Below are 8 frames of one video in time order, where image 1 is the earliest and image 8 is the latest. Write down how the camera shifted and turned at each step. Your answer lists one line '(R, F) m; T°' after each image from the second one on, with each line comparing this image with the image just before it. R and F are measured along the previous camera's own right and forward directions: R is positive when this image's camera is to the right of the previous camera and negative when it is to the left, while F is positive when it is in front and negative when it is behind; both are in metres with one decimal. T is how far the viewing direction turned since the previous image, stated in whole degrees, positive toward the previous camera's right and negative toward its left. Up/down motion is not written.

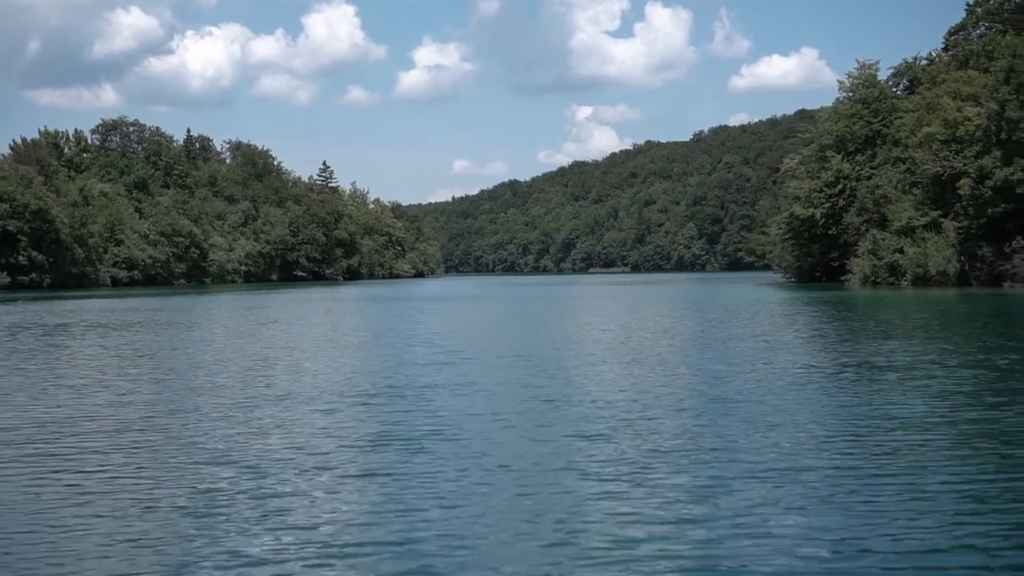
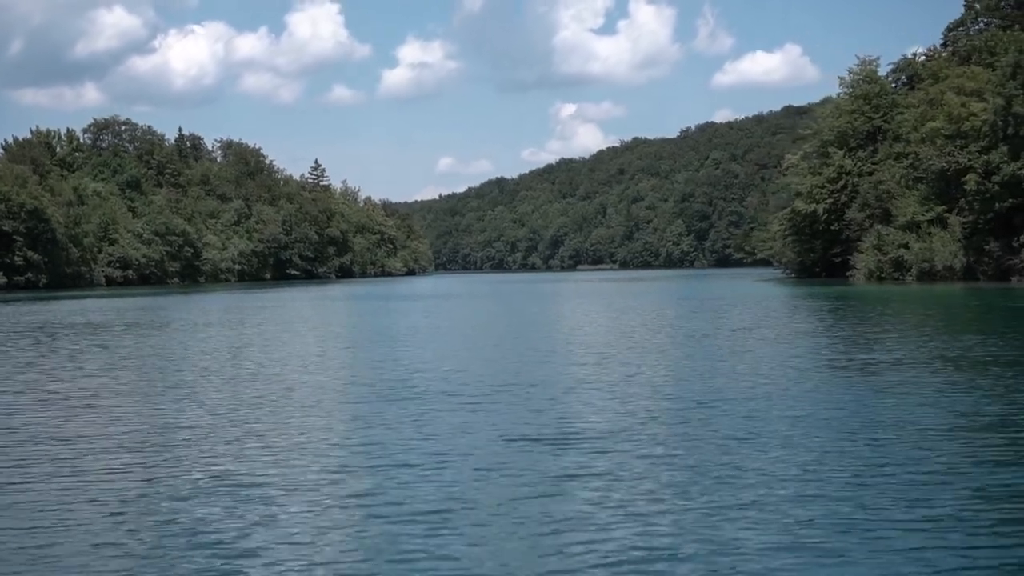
(-1.2, 0.0) m; +1°
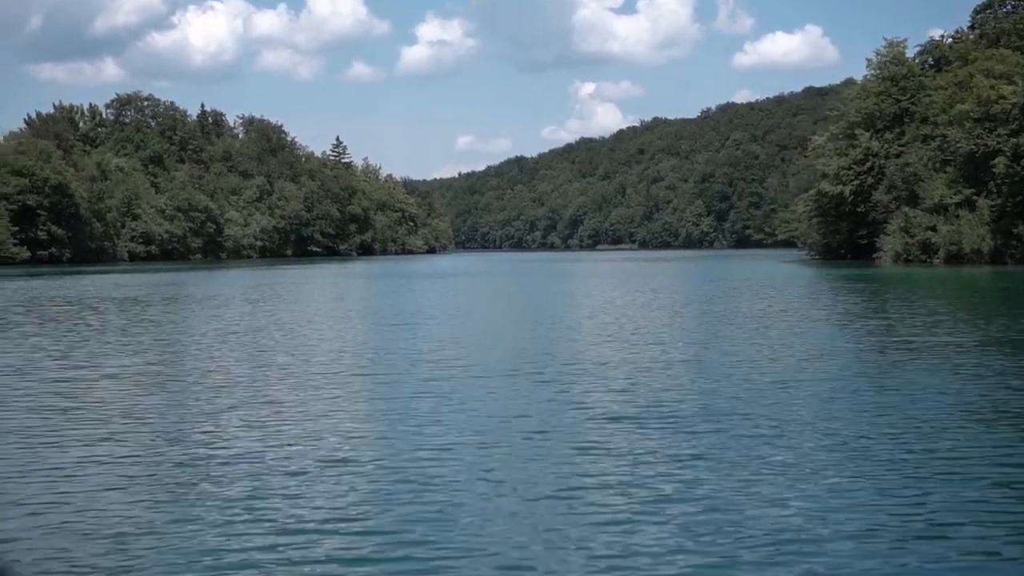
(-0.4, -0.1) m; -1°
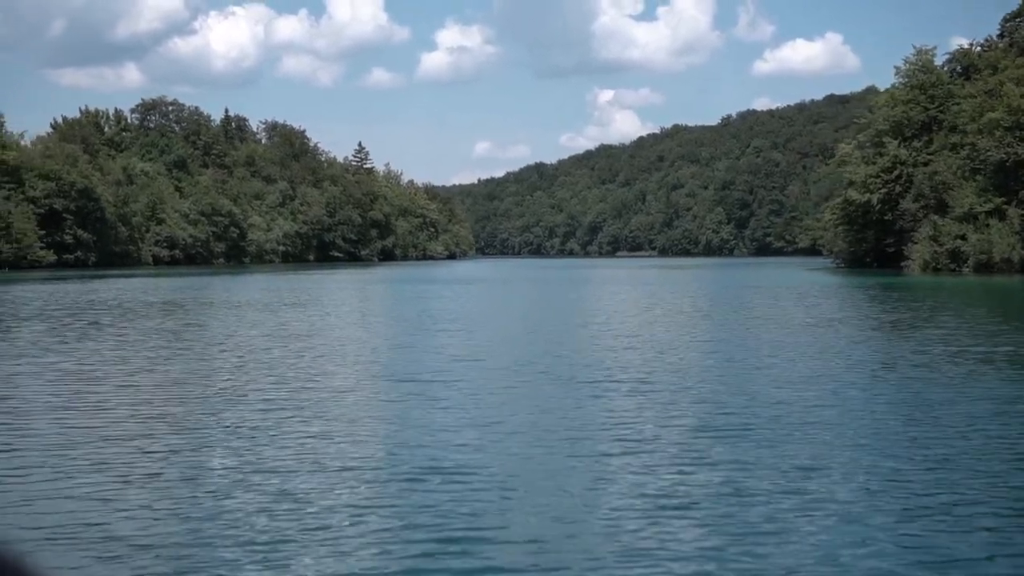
(-0.5, 0.0) m; -1°
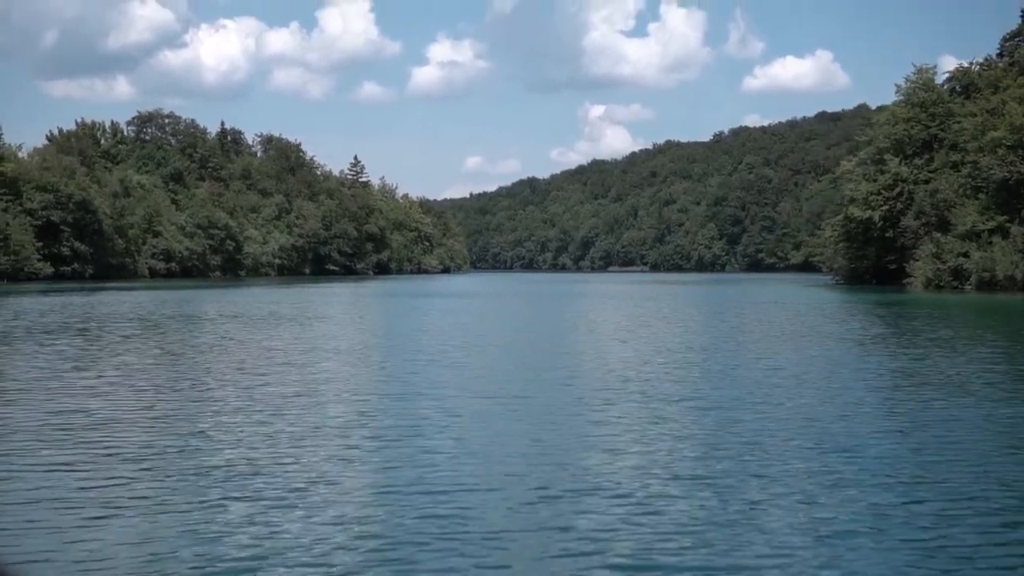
(-0.8, 0.0) m; +1°
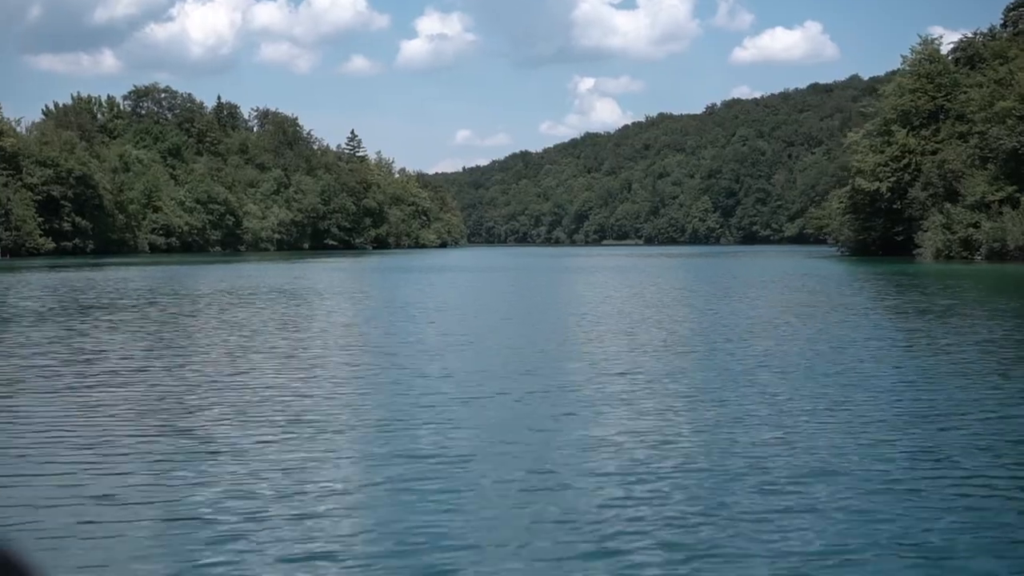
(-1.2, -0.1) m; +1°
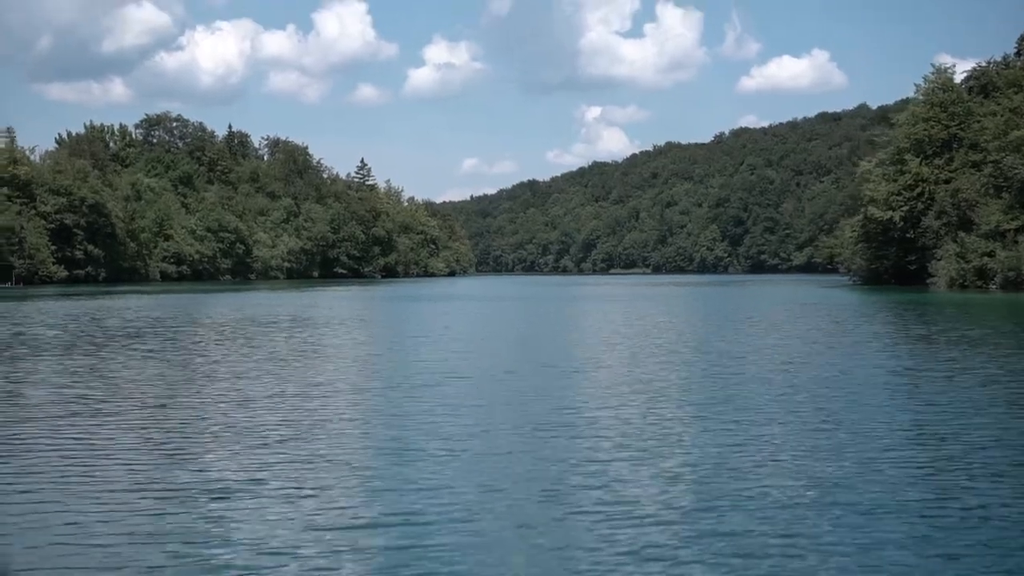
(-0.3, 0.0) m; 0°
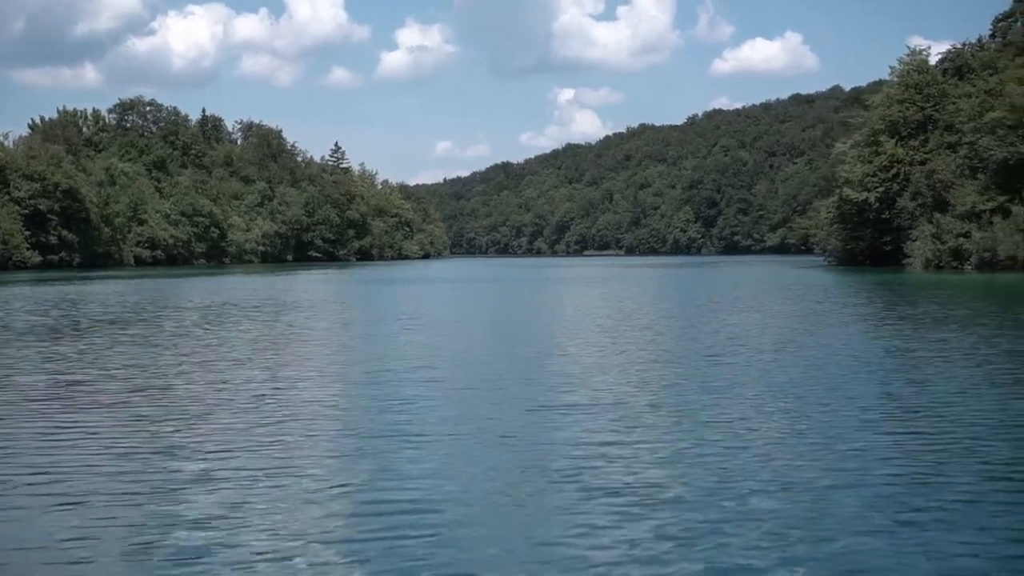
(-0.4, -0.1) m; +1°
